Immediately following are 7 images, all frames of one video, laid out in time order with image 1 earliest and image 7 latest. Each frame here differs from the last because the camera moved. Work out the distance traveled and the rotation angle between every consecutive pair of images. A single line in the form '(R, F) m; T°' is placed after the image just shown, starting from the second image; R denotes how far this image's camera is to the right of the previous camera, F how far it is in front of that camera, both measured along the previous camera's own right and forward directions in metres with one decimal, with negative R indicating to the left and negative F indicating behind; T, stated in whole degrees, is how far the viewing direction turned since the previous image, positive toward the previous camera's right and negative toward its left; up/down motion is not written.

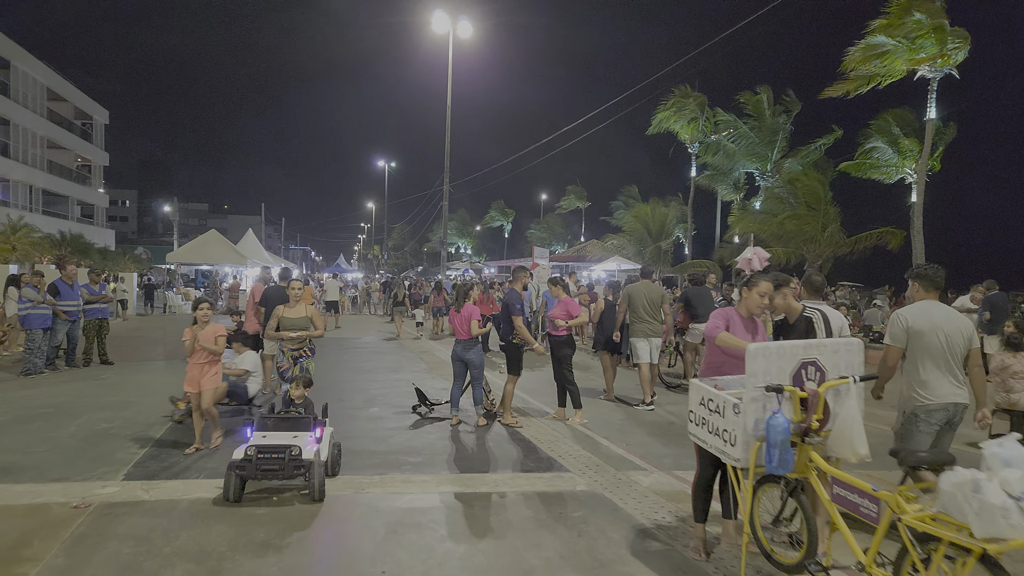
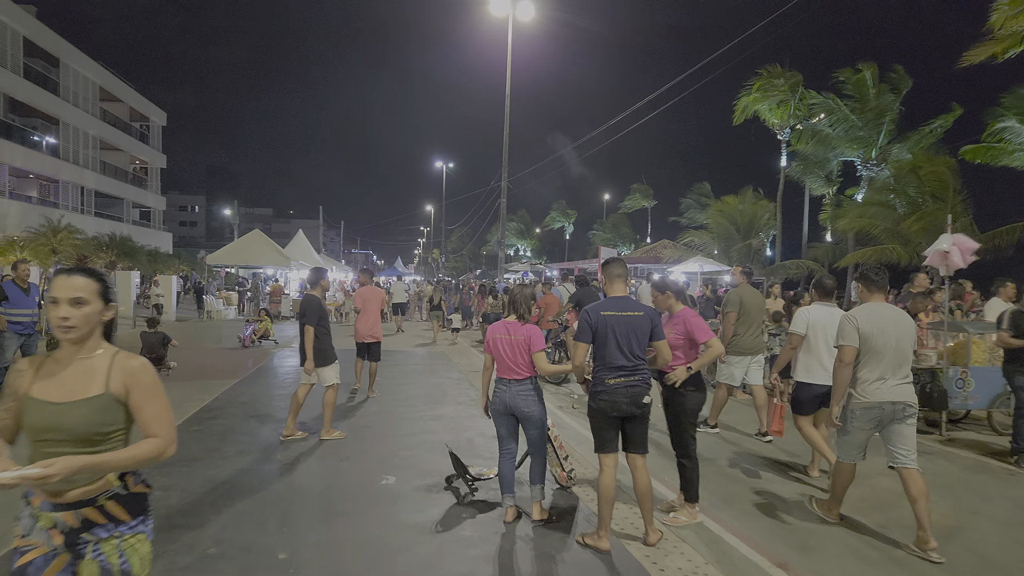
(-0.2, +2.8) m; -5°
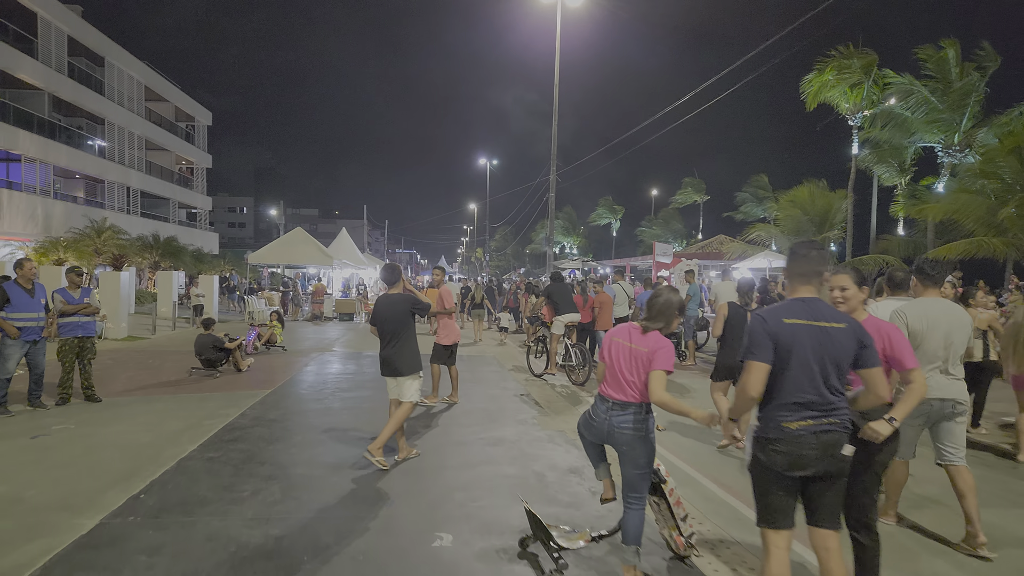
(-0.3, +1.3) m; -4°
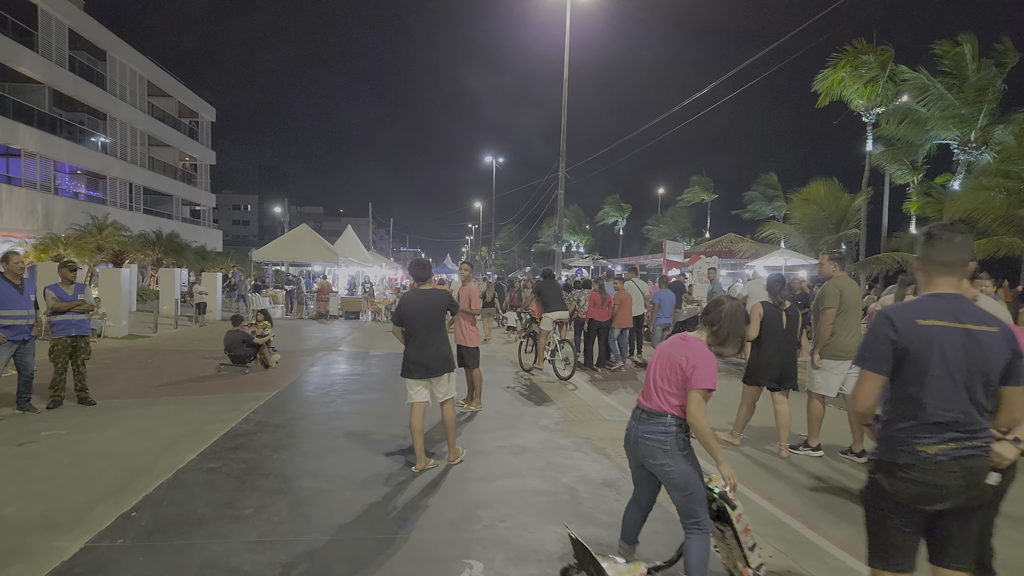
(-0.2, +0.5) m; 0°
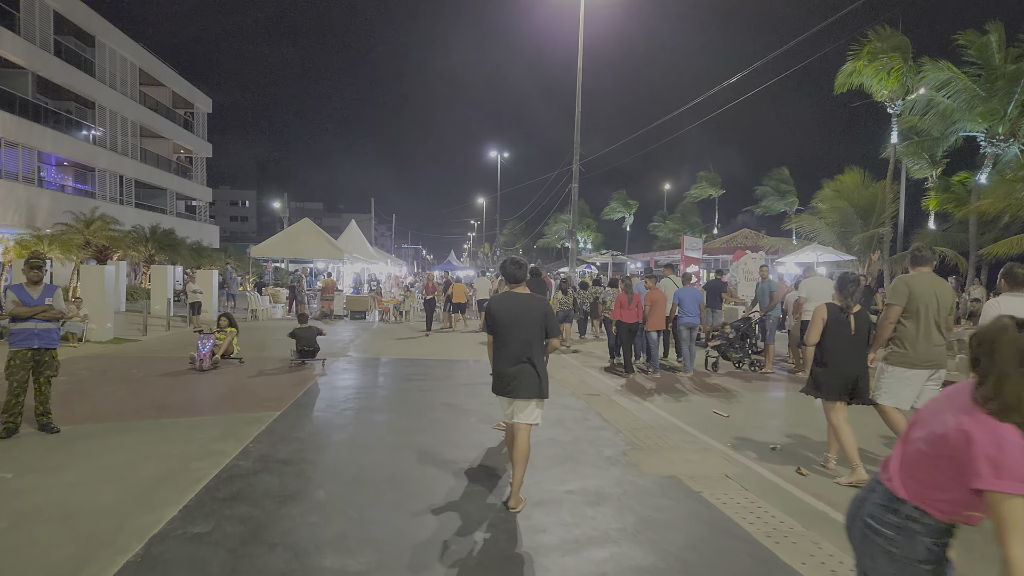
(-0.5, +1.3) m; 0°
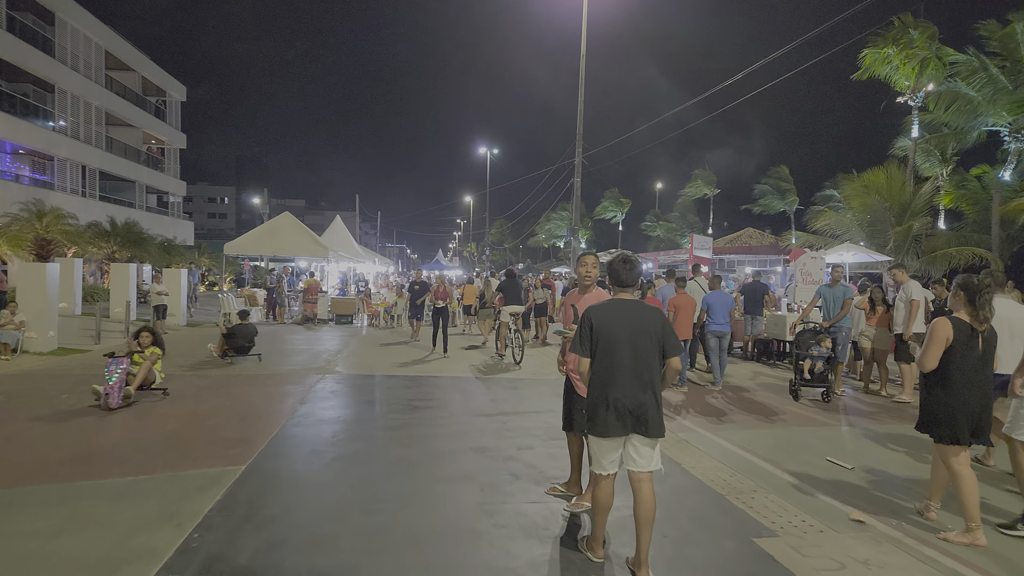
(-0.6, +1.9) m; +1°
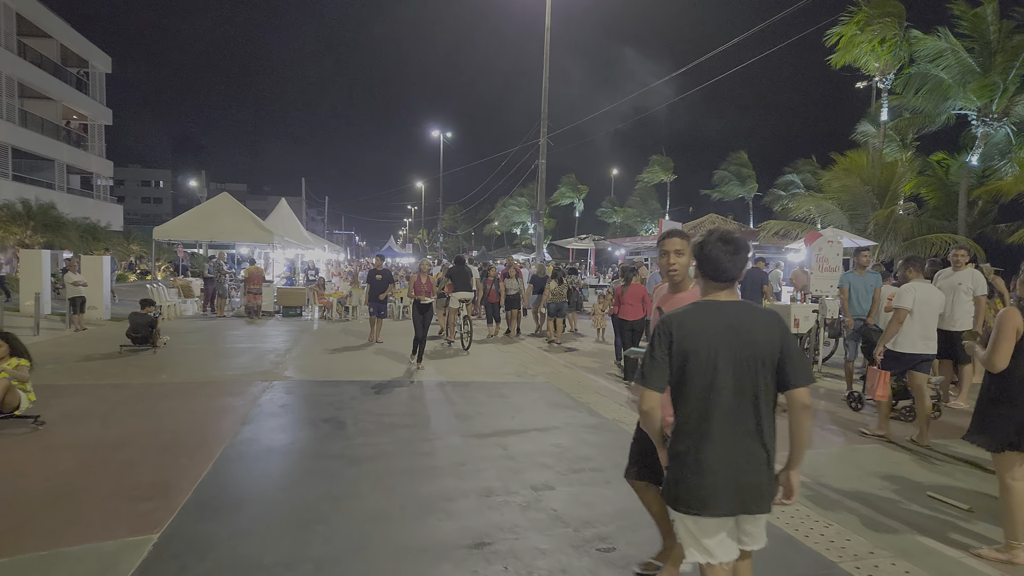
(-0.4, +1.4) m; +4°
